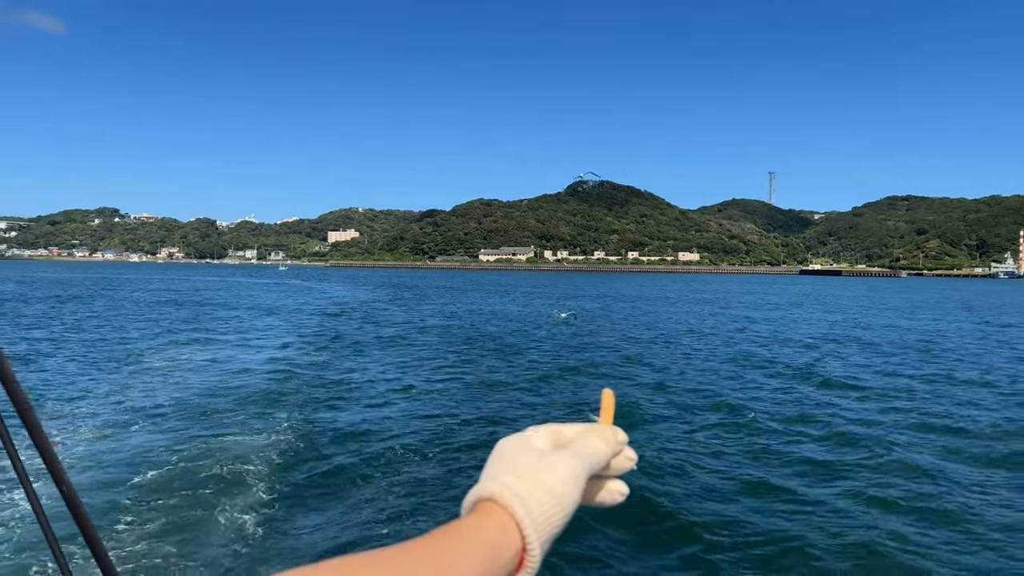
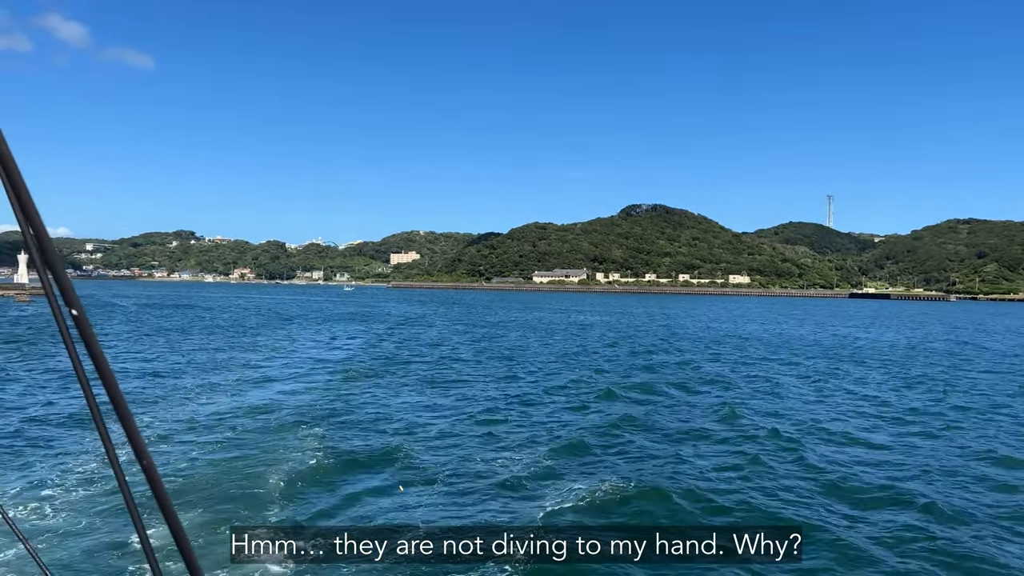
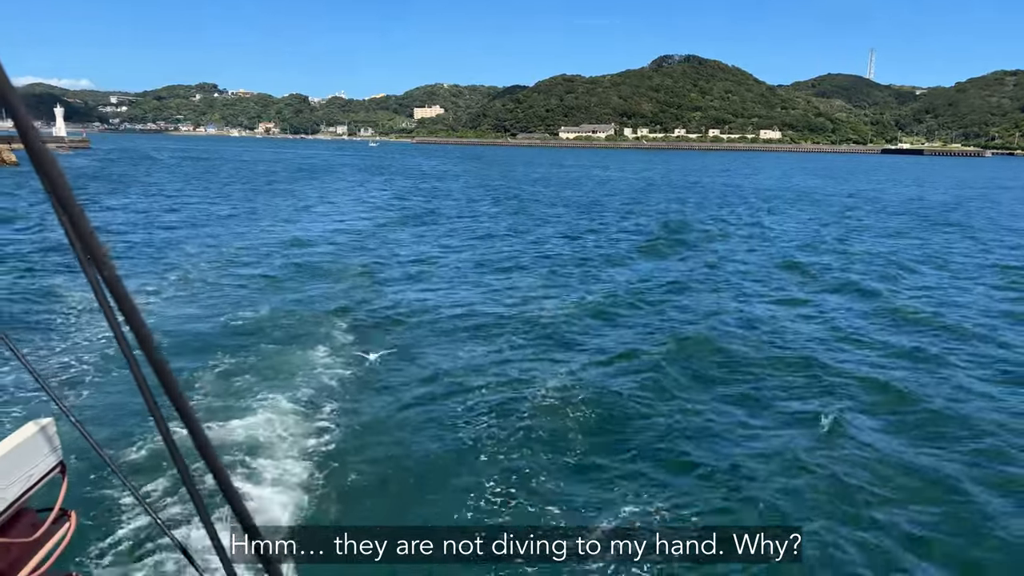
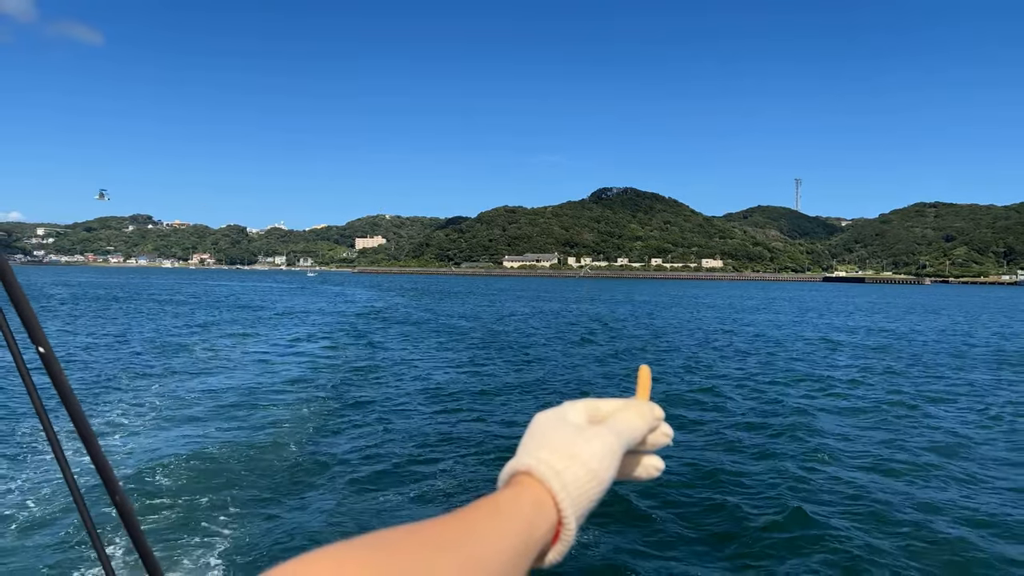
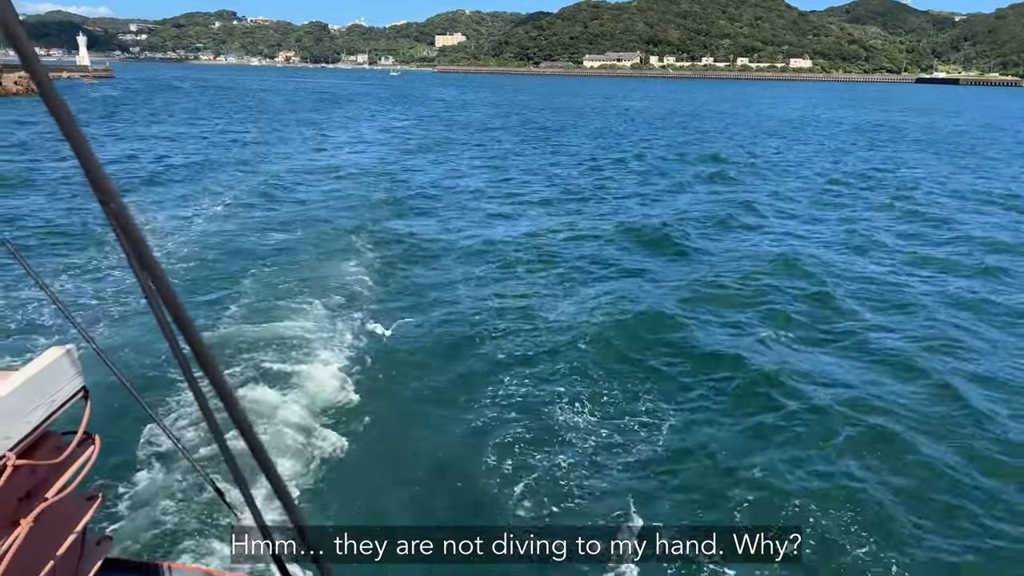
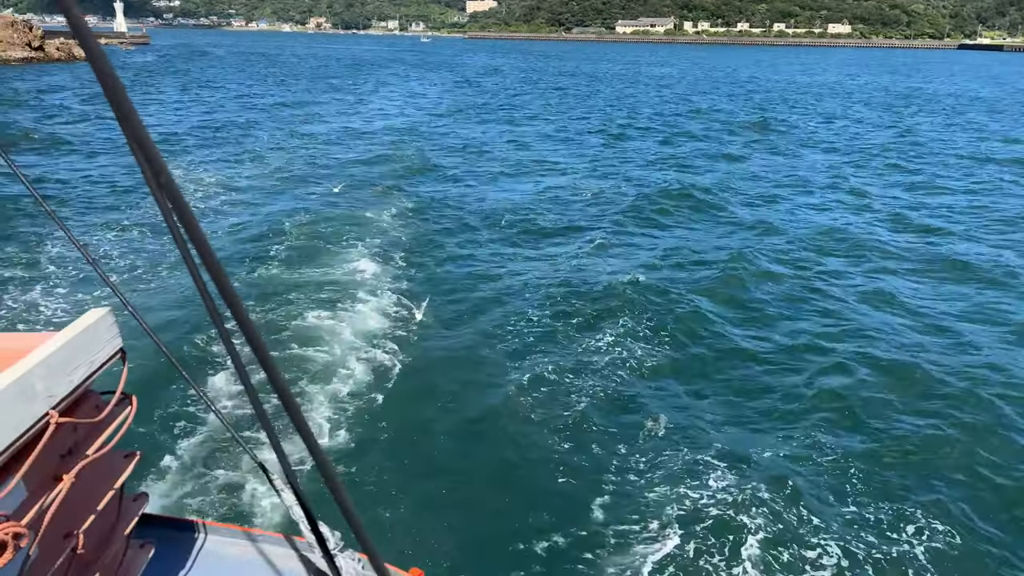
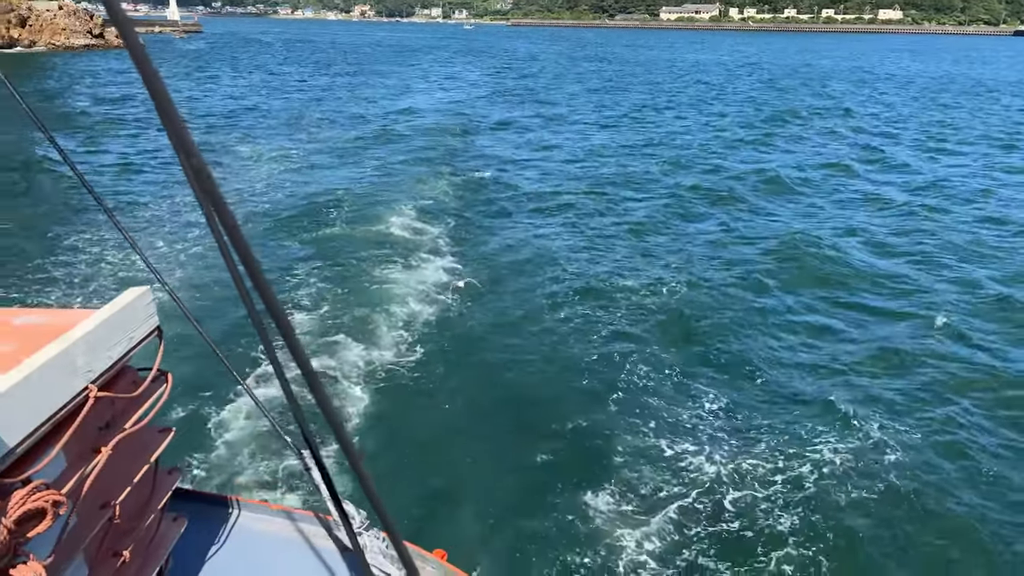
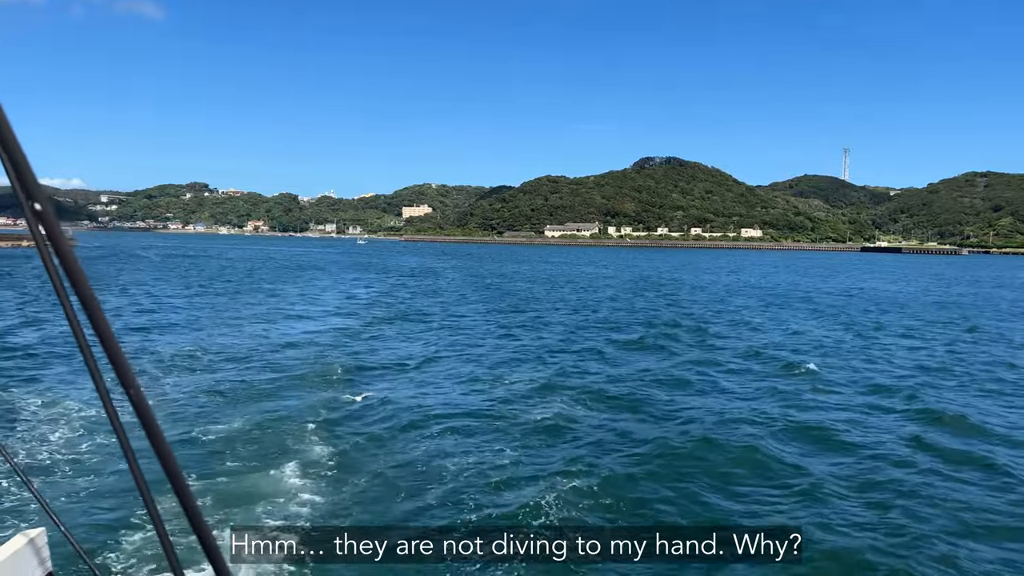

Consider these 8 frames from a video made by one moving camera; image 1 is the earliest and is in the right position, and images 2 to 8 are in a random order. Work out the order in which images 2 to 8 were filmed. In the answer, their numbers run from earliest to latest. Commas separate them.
4, 2, 8, 3, 5, 6, 7
